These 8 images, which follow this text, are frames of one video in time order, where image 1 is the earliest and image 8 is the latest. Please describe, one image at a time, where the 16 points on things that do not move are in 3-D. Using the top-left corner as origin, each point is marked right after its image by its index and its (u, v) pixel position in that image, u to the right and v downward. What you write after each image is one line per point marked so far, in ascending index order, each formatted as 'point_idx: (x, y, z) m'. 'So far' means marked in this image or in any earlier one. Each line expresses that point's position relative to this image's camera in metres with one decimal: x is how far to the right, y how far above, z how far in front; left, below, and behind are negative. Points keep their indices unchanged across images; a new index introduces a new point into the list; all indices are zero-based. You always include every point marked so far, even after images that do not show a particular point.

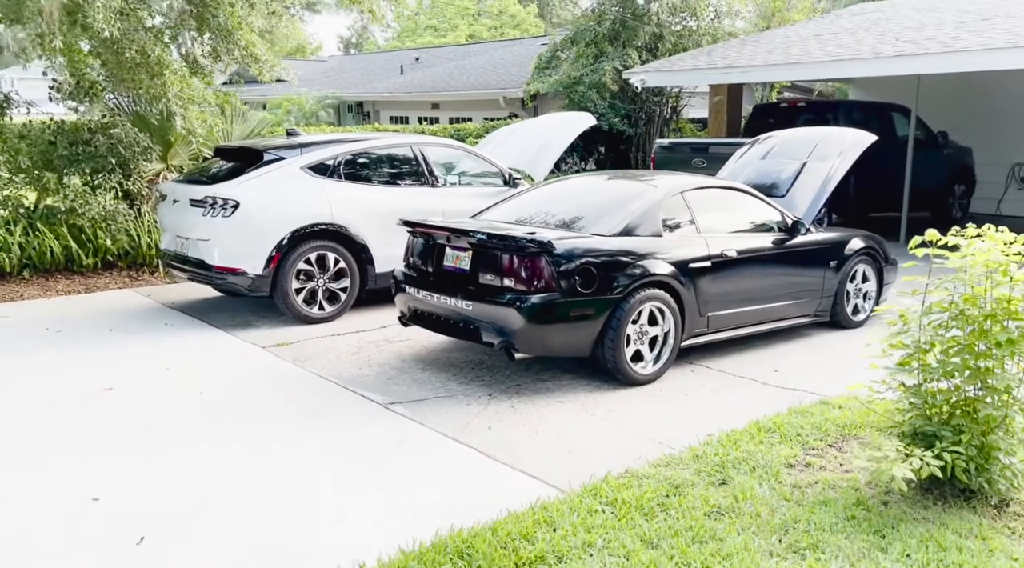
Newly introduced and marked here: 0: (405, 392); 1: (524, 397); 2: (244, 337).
0: (-0.7, -0.7, +5.1) m
1: (+0.1, -0.7, +5.0) m
2: (-2.0, -0.4, +6.3) m
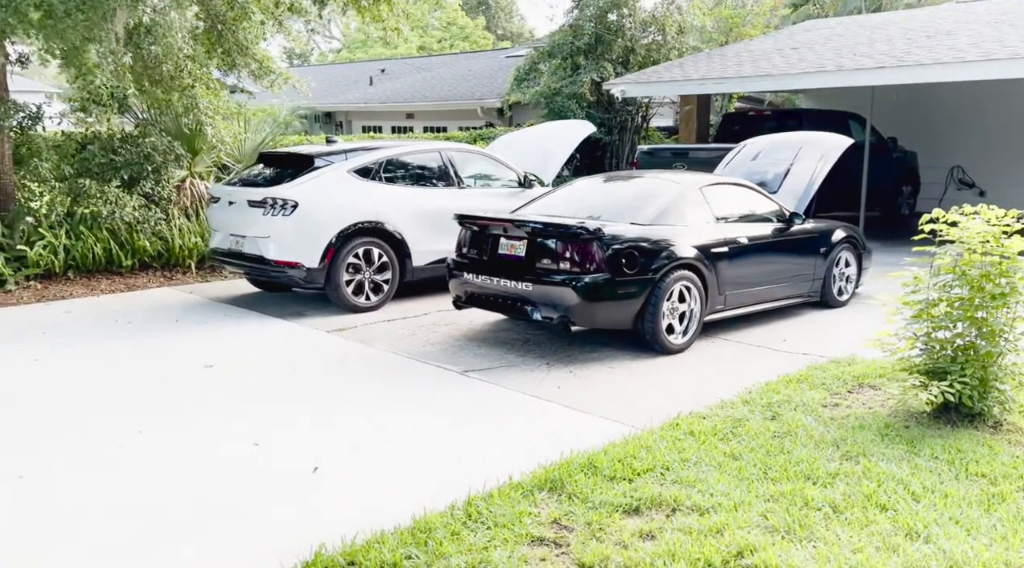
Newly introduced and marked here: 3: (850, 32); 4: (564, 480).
0: (-0.3, -0.6, +5.8) m
1: (+0.5, -0.6, +5.8) m
2: (-1.7, -0.3, +6.9) m
3: (+5.9, +4.4, +14.4) m
4: (+0.2, -0.9, +3.6) m
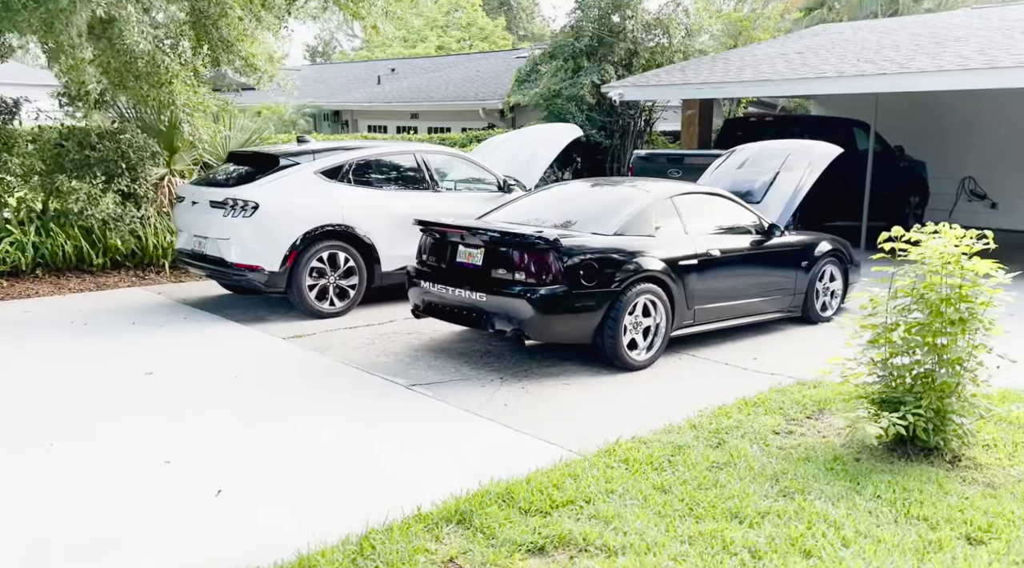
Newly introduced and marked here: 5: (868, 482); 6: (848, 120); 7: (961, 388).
0: (-0.6, -0.6, +5.5) m
1: (+0.1, -0.6, +5.6) m
2: (-2.0, -0.4, +6.7) m
3: (+5.9, +4.2, +14.0) m
4: (-0.2, -0.9, +3.4) m
5: (+1.6, -0.9, +3.6) m
6: (+5.2, +2.5, +12.7) m
7: (+2.1, -0.5, +3.9) m
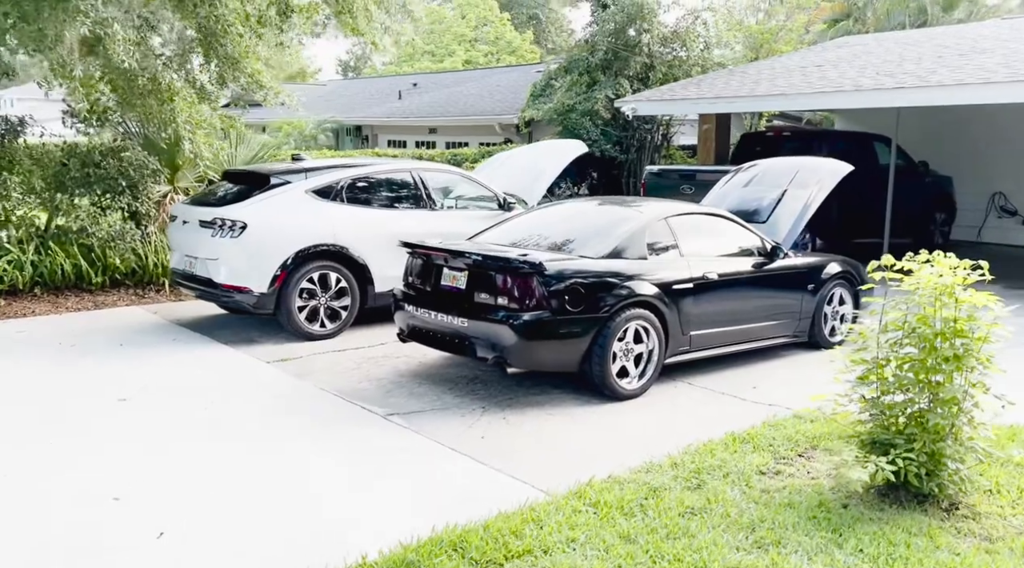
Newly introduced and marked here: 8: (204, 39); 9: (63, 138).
0: (-0.7, -0.8, +5.4) m
1: (0.0, -0.8, +5.3) m
2: (-2.1, -0.5, +6.6) m
3: (+6.1, +3.9, +13.6) m
4: (-0.3, -1.1, +3.2) m
5: (+1.4, -1.0, +3.3) m
6: (+5.3, +2.2, +12.3) m
7: (+1.9, -0.6, +3.6) m
8: (-3.2, +2.6, +8.9) m
9: (-5.0, +1.6, +8.9) m
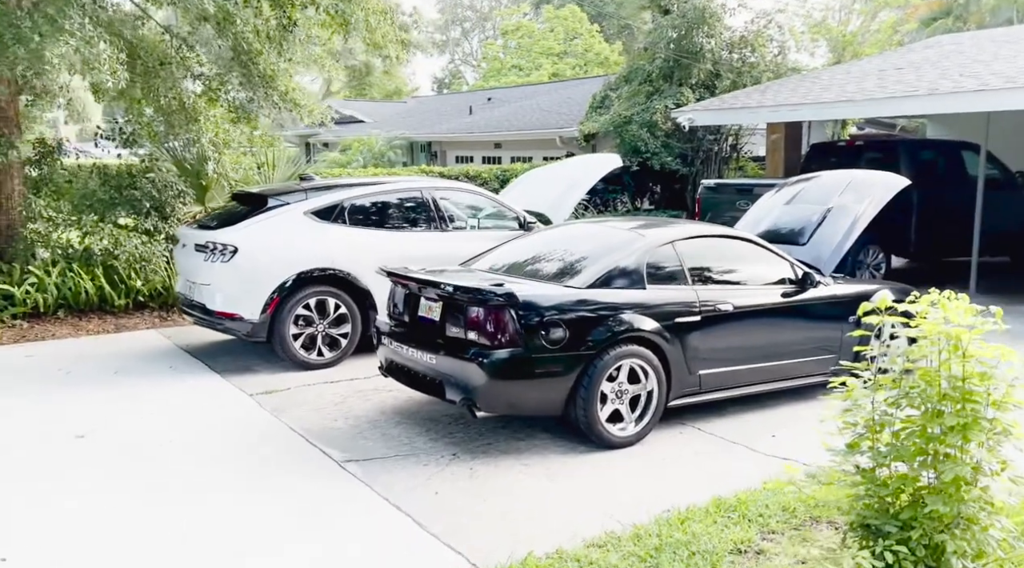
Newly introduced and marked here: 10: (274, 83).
0: (-0.8, -1.0, +4.9) m
1: (-0.1, -1.0, +4.8) m
2: (-2.1, -0.8, +6.3) m
3: (+6.9, +3.5, +12.4) m
4: (-0.8, -1.2, +2.7) m
5: (+1.0, -1.2, +2.6) m
6: (+6.0, +1.9, +11.1) m
7: (+1.6, -0.8, +2.9) m
8: (-2.9, +2.4, +8.7) m
9: (-4.7, +1.3, +9.0) m
10: (-2.6, +2.2, +8.9) m
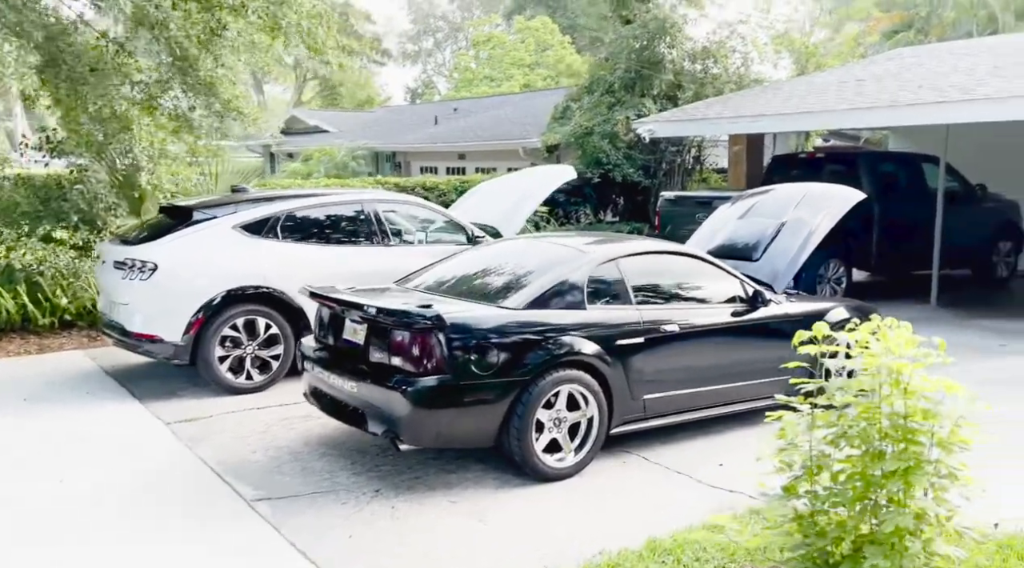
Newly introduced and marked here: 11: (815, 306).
0: (-1.2, -1.1, +4.5) m
1: (-0.5, -1.1, +4.4) m
2: (-2.5, -0.9, +5.9) m
3: (+6.3, +3.3, +12.3) m
4: (-1.1, -1.3, +2.3) m
5: (+0.7, -1.3, +2.3) m
6: (+5.4, +1.7, +11.0) m
7: (+1.2, -0.9, +2.6) m
8: (-3.4, +2.2, +8.3) m
9: (-5.2, +1.2, +8.5) m
10: (-3.1, +2.0, +8.5) m
11: (+2.1, -0.1, +5.8) m
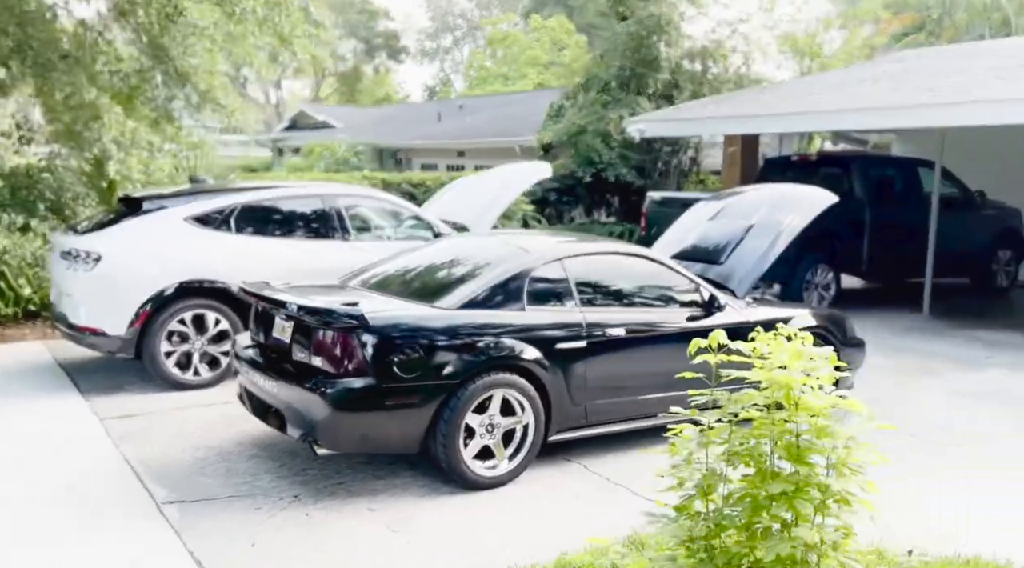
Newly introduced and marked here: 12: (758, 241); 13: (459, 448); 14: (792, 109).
0: (-1.6, -1.1, +4.4) m
1: (-0.9, -1.1, +4.2) m
2: (-2.9, -0.8, +5.7) m
3: (+6.2, +3.2, +12.0) m
4: (-1.5, -1.3, +2.1) m
5: (+0.2, -1.3, +2.1) m
6: (+5.2, +1.6, +10.7) m
7: (+0.8, -0.9, +2.3) m
8: (-3.6, +2.3, +8.2) m
9: (-5.4, +1.3, +8.4) m
10: (-3.3, +2.1, +8.4) m
11: (+1.8, -0.2, +5.6) m
12: (+1.8, +0.3, +6.1) m
13: (-0.3, -0.9, +4.3) m
14: (+3.4, +2.1, +10.1) m
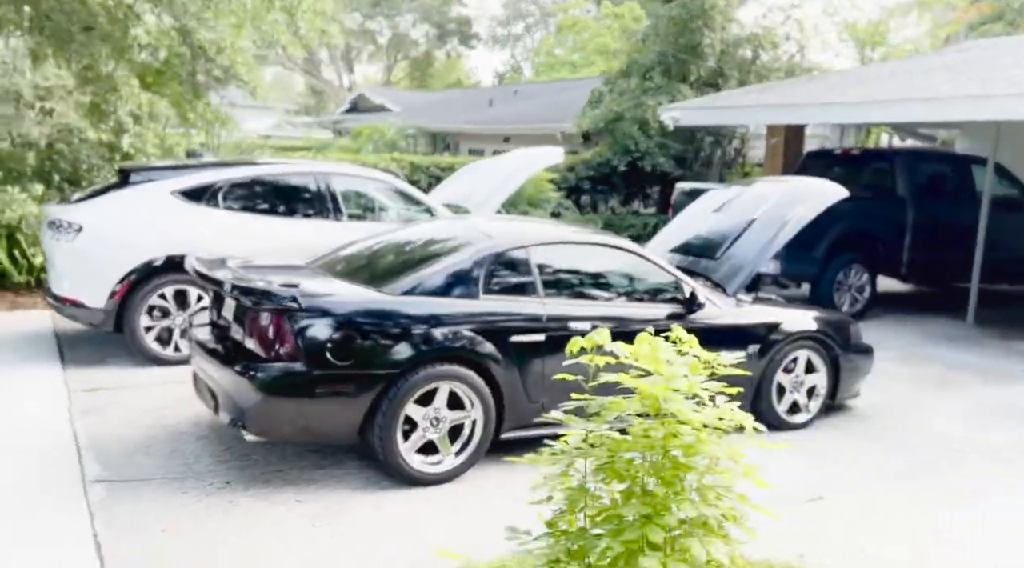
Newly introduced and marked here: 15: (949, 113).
0: (-1.9, -0.9, +4.3) m
1: (-1.2, -1.0, +4.1) m
2: (-3.0, -0.6, +5.7) m
3: (+6.6, +3.1, +11.2) m
4: (-2.0, -1.2, +2.0) m
5: (-0.3, -1.2, +1.9) m
6: (+5.5, +1.6, +10.0) m
7: (+0.4, -0.9, +2.0) m
8: (-3.5, +2.6, +8.2) m
9: (-5.3, +1.6, +8.6) m
10: (-3.1, +2.3, +8.4) m
11: (+1.6, -0.2, +5.2) m
12: (+1.7, +0.3, +5.7) m
13: (-0.6, -0.8, +4.1) m
14: (+3.7, +2.1, +9.5) m
15: (+4.2, +1.7, +8.0) m
